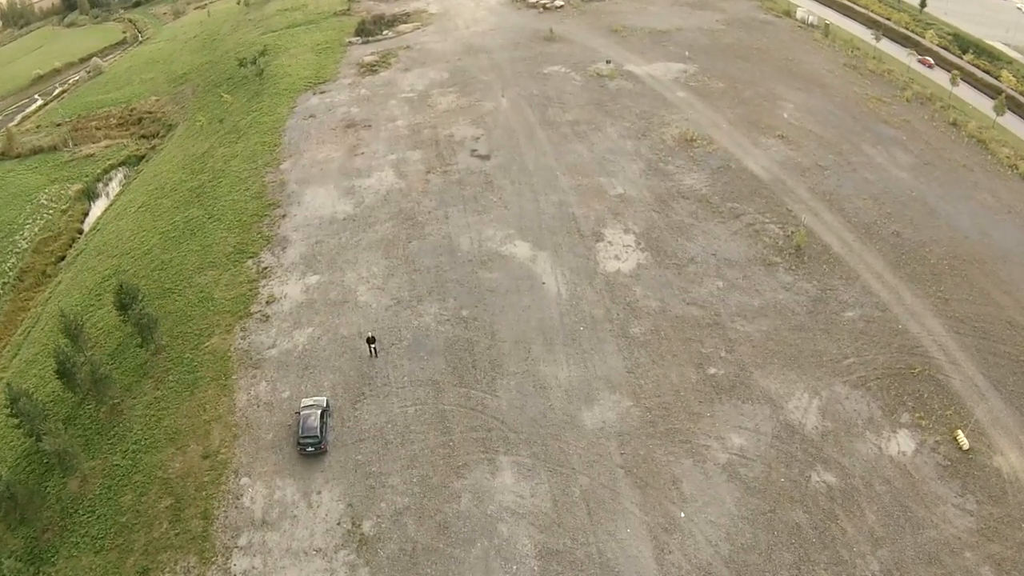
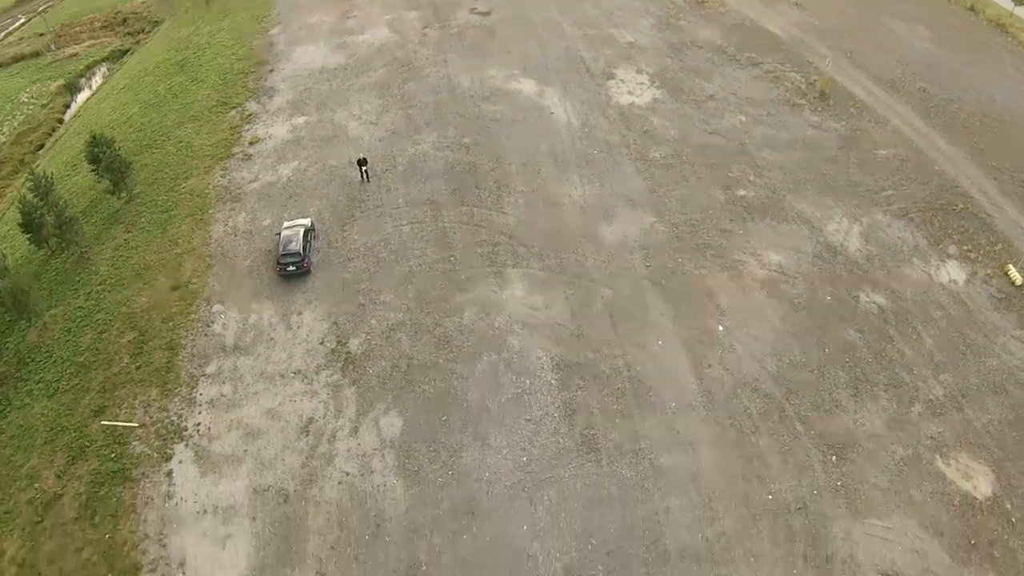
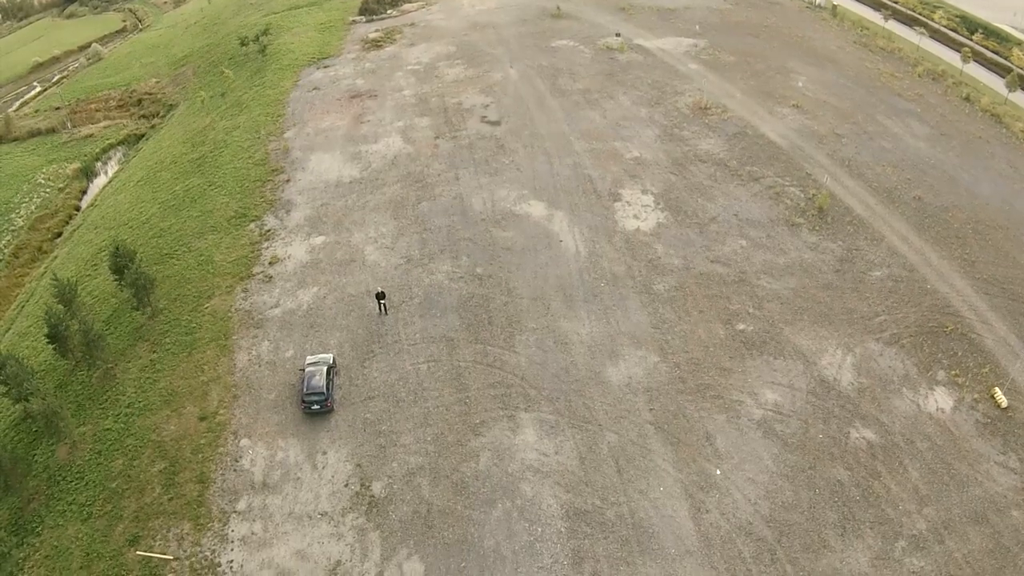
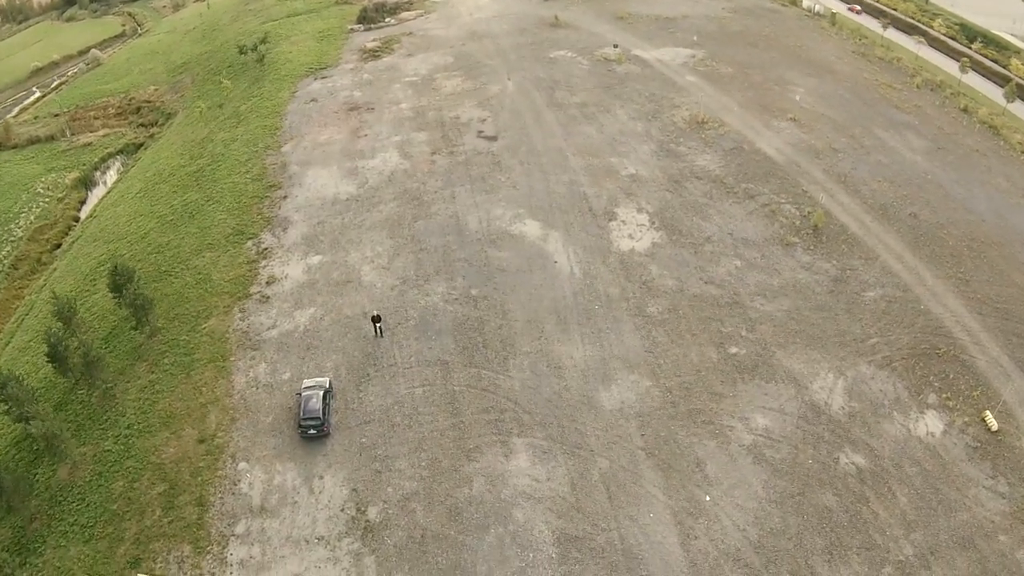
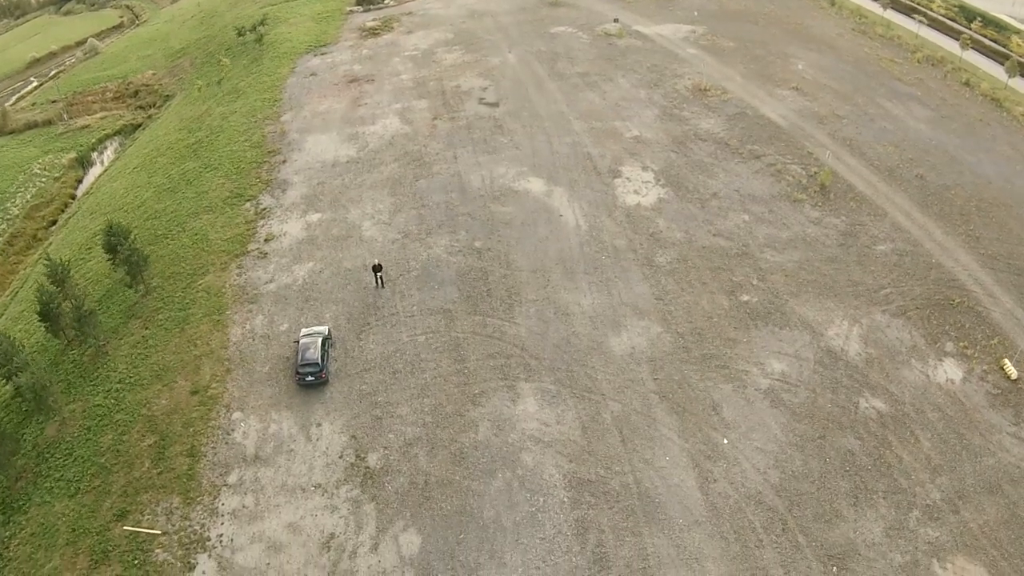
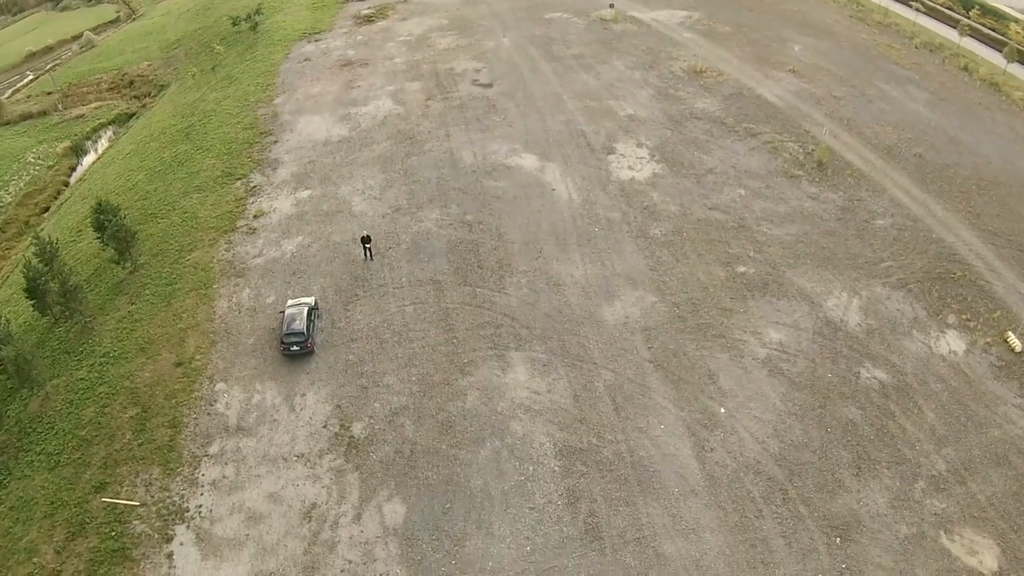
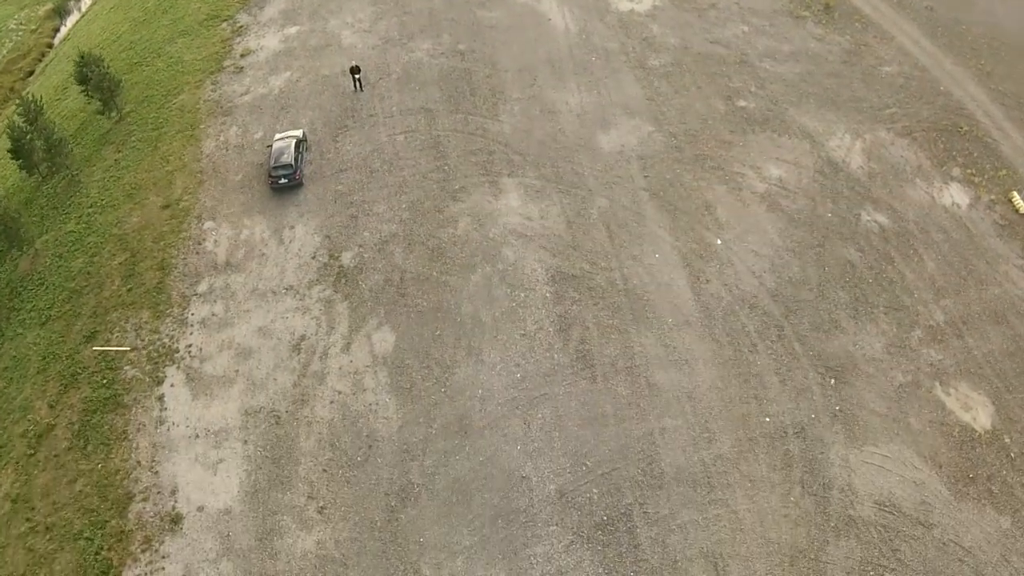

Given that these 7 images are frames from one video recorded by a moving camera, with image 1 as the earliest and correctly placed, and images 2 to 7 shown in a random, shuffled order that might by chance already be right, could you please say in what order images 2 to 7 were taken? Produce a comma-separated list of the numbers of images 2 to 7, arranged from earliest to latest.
4, 3, 5, 6, 2, 7
